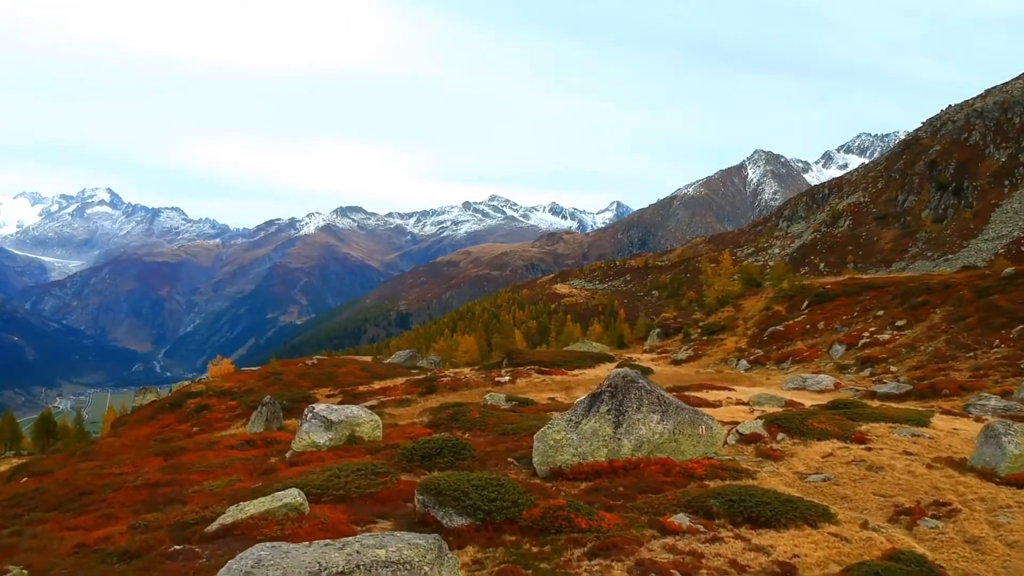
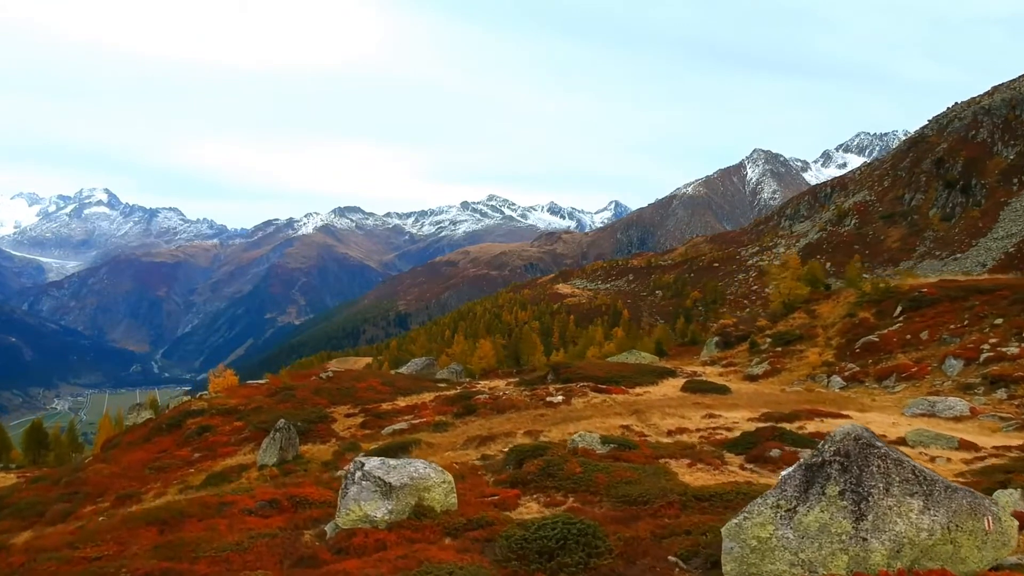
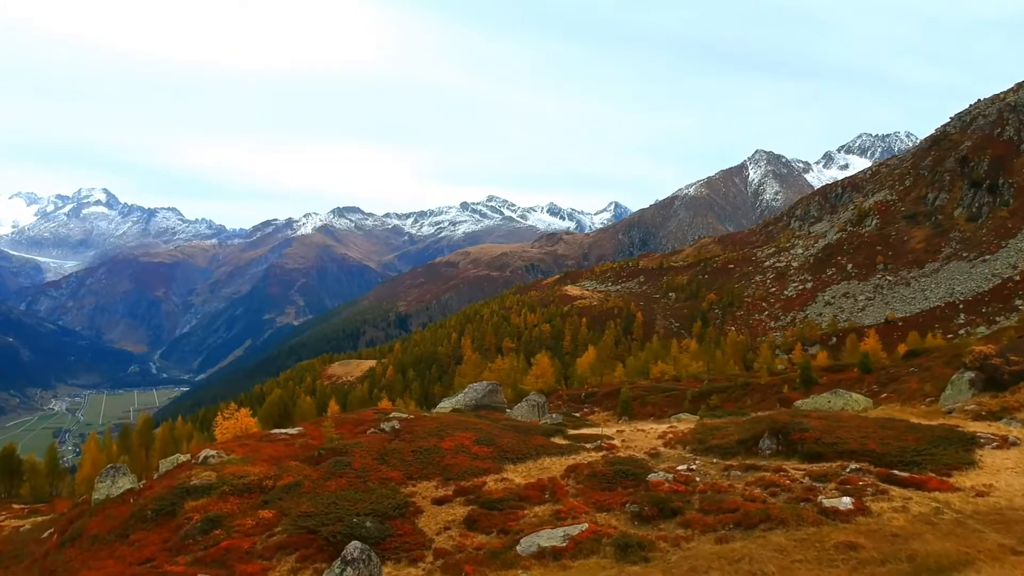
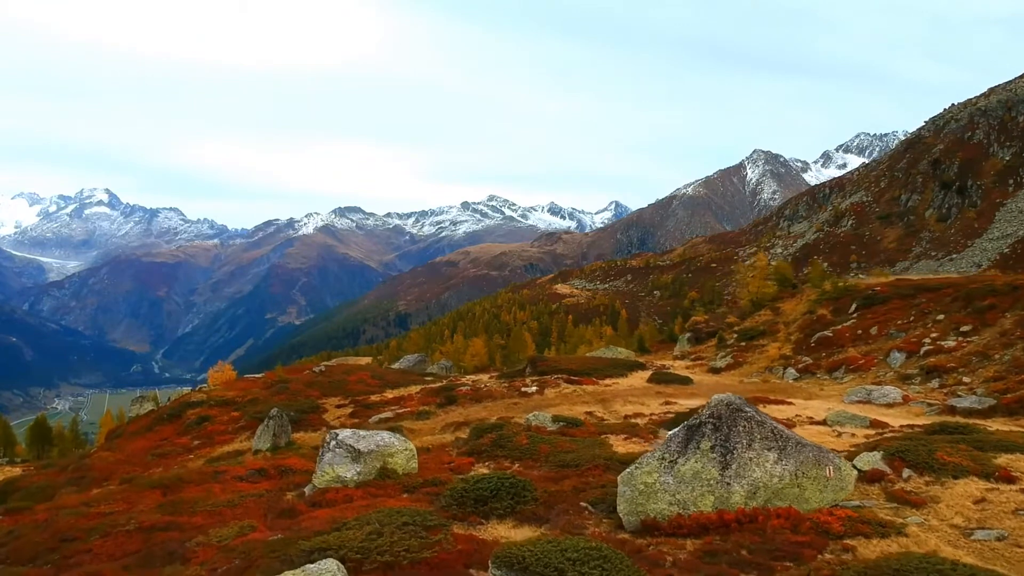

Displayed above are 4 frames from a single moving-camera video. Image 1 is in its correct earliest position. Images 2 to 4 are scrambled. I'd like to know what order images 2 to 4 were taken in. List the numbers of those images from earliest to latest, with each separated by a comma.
4, 2, 3
